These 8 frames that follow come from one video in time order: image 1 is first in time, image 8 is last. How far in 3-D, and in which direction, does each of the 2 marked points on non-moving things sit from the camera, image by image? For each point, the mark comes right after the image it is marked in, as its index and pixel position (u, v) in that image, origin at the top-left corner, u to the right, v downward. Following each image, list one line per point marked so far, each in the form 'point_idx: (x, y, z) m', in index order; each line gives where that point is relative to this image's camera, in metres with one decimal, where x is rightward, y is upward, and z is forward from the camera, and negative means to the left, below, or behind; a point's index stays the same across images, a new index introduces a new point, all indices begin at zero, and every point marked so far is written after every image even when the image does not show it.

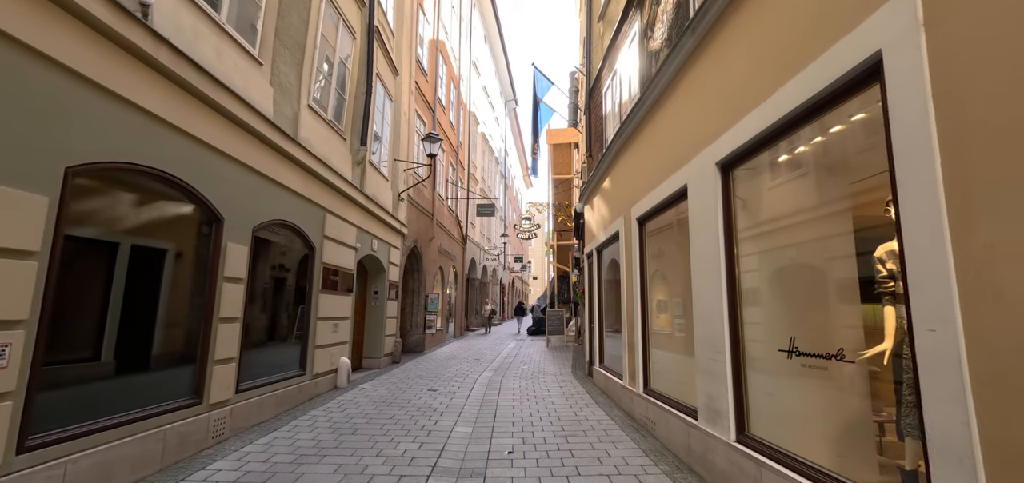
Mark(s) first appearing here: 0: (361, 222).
0: (-3.0, +0.4, +8.6) m
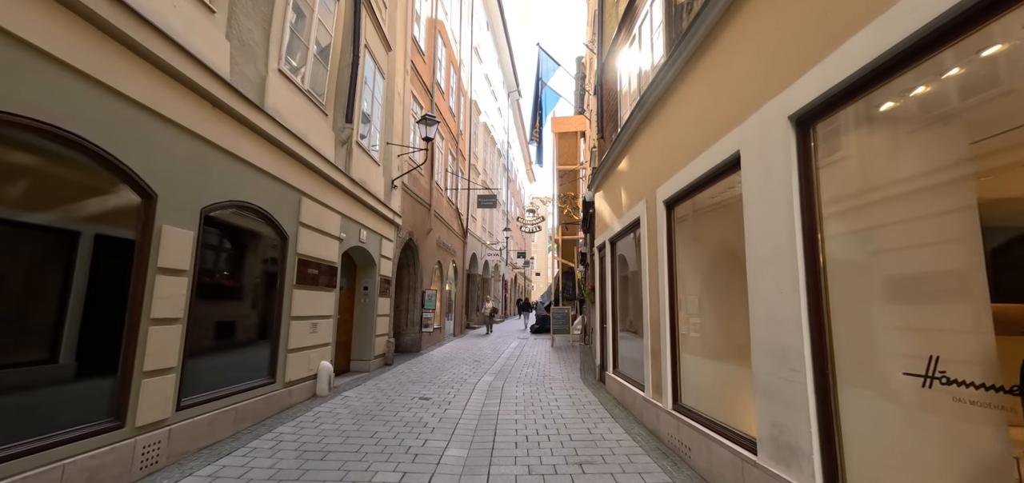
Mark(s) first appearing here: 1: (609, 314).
0: (-3.0, +0.6, +7.7) m
1: (+1.7, -1.2, +7.4) m
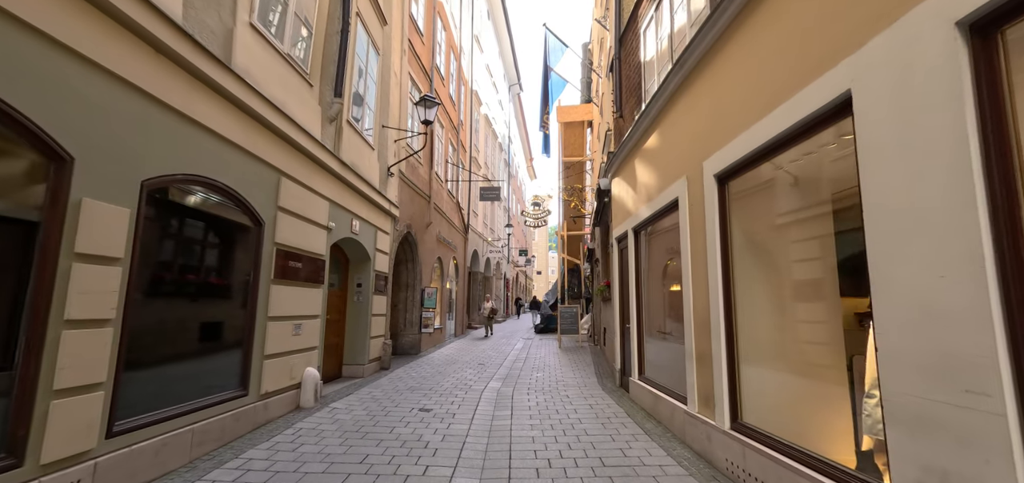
0: (-2.8, +0.7, +6.9) m
1: (+1.9, -1.1, +6.6) m
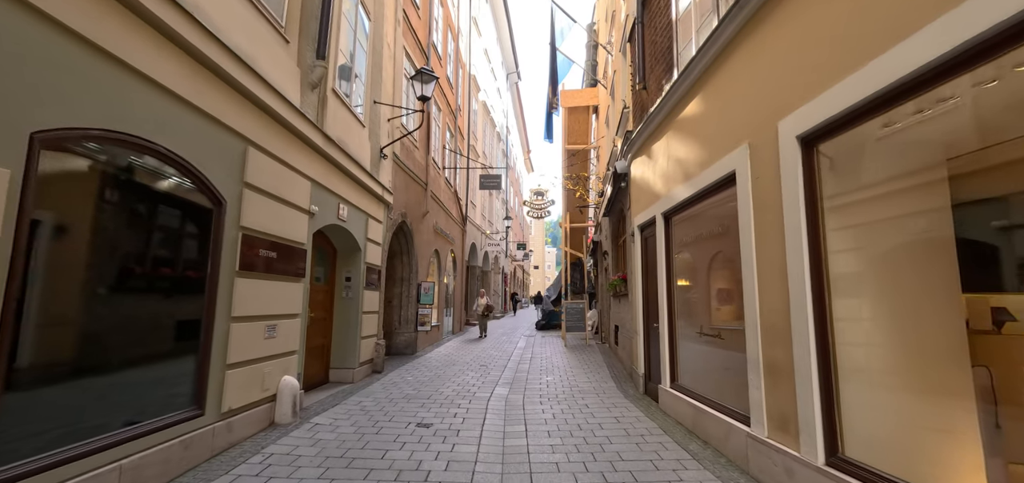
0: (-2.7, +0.9, +5.9) m
1: (+2.0, -0.9, +5.7) m
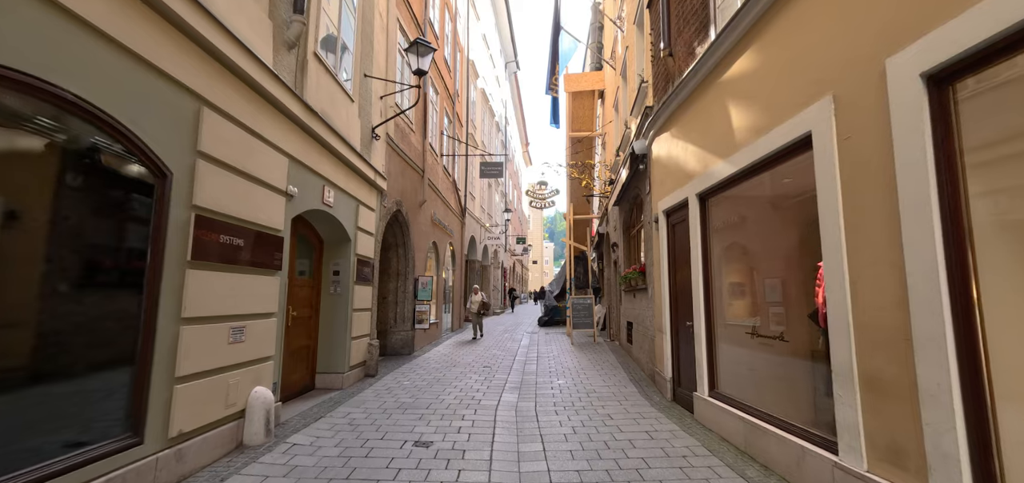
0: (-2.5, +1.1, +5.1) m
1: (+2.1, -0.7, +5.0) m
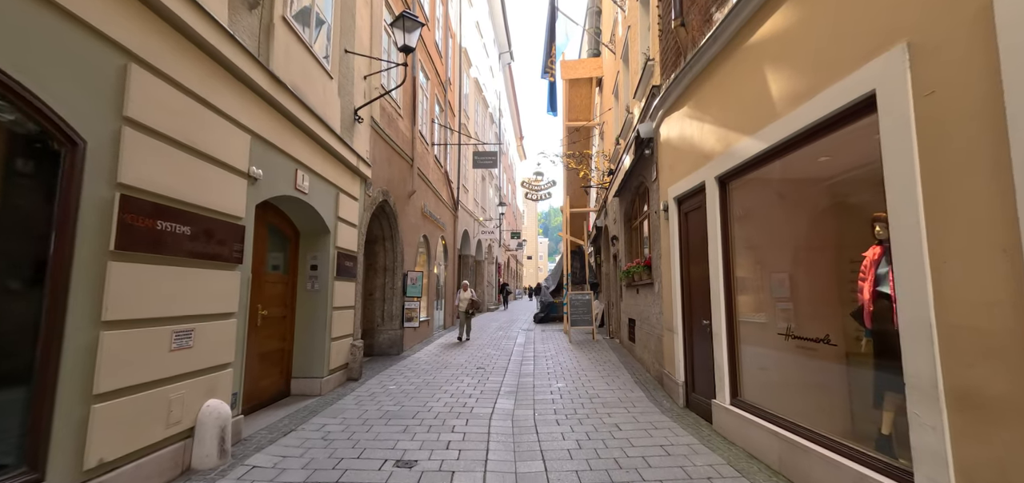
0: (-2.6, +1.2, +4.5) m
1: (+2.1, -0.6, +4.4) m
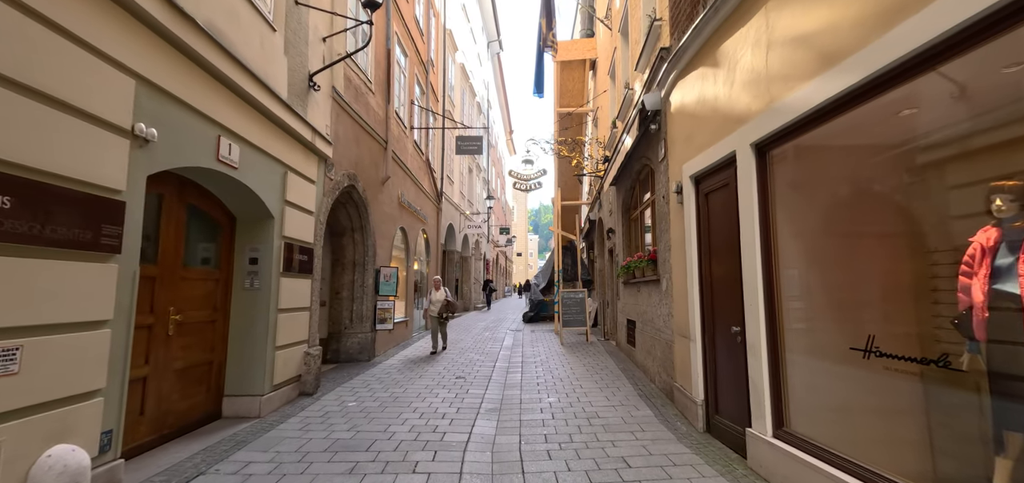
0: (-2.7, +1.3, +3.4) m
1: (+1.9, -0.5, +3.4) m
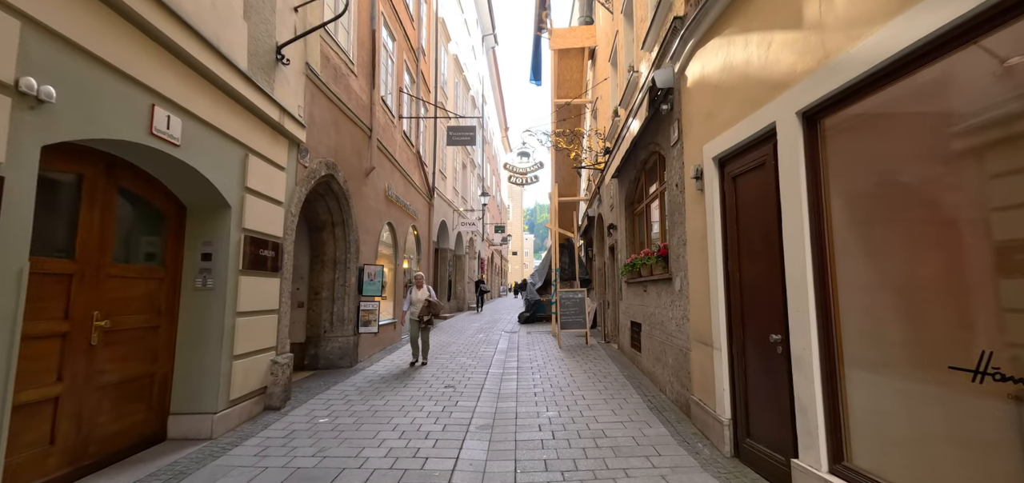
0: (-2.8, +1.4, +2.7) m
1: (+1.9, -0.4, +2.8) m
